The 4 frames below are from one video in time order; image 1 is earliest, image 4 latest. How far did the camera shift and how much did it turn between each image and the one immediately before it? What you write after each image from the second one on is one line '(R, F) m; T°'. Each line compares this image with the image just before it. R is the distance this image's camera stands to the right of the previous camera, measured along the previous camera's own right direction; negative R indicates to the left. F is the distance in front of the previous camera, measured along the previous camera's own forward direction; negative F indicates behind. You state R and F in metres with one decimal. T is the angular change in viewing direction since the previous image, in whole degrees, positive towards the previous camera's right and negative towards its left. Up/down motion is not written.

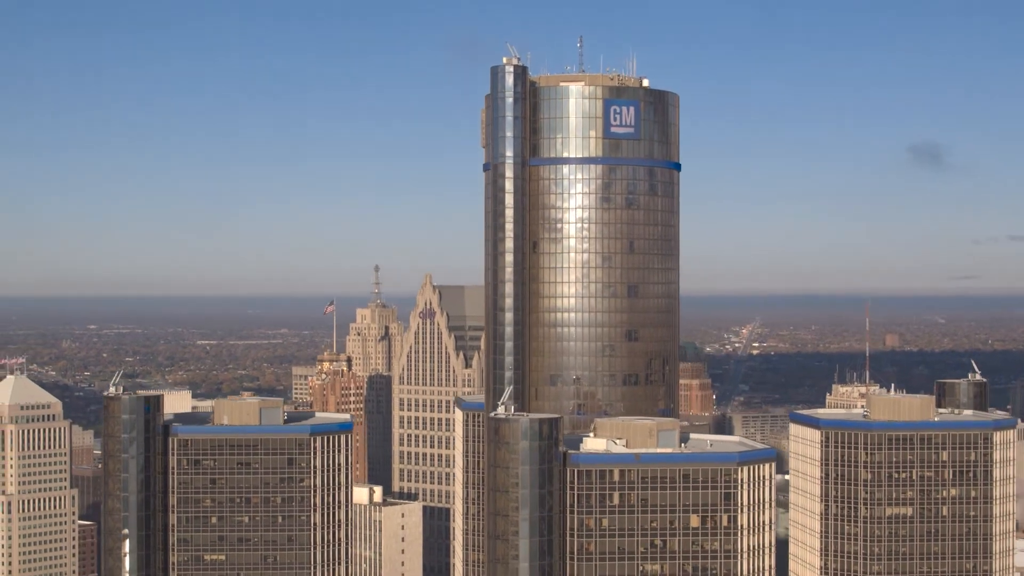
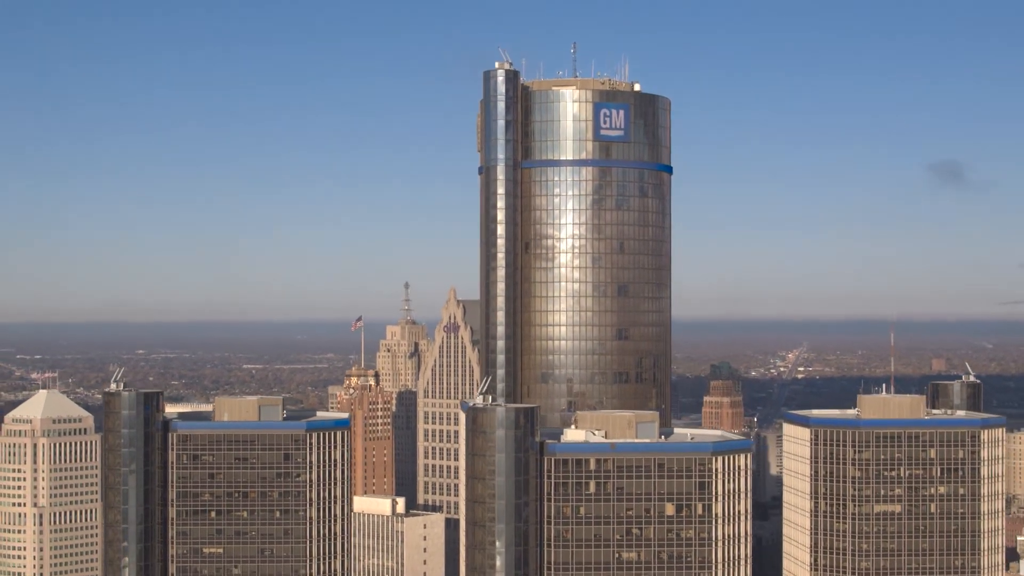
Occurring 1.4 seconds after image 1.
(+6.5, -4.0) m; -2°
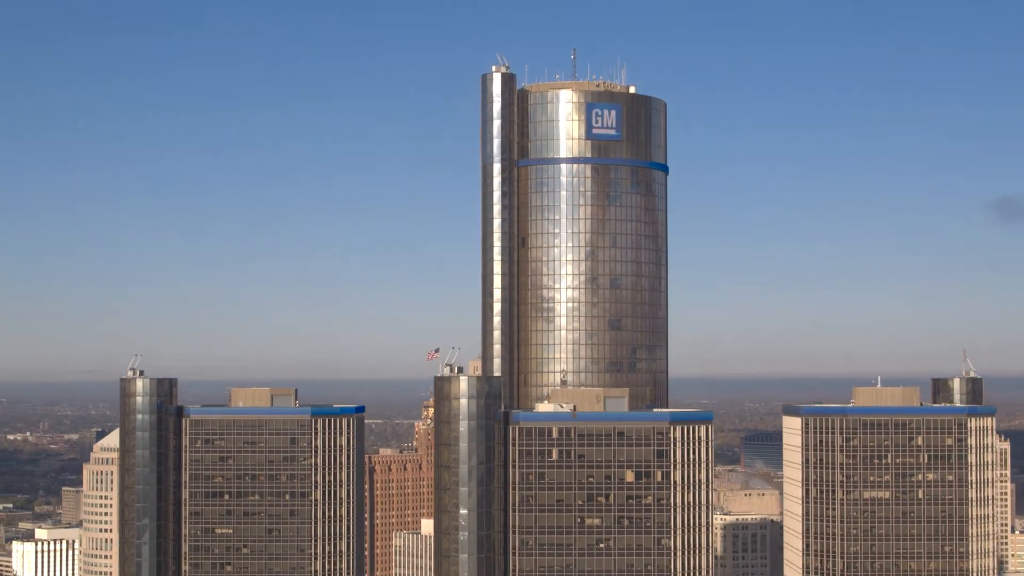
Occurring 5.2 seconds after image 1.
(+15.7, -8.3) m; -4°
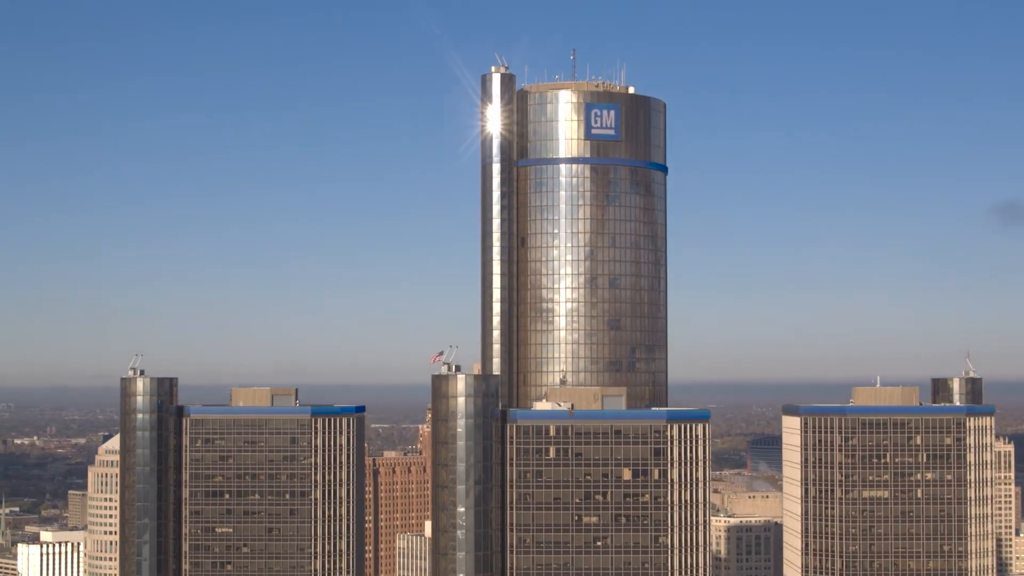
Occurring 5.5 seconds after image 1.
(+1.0, -0.5) m; 0°
